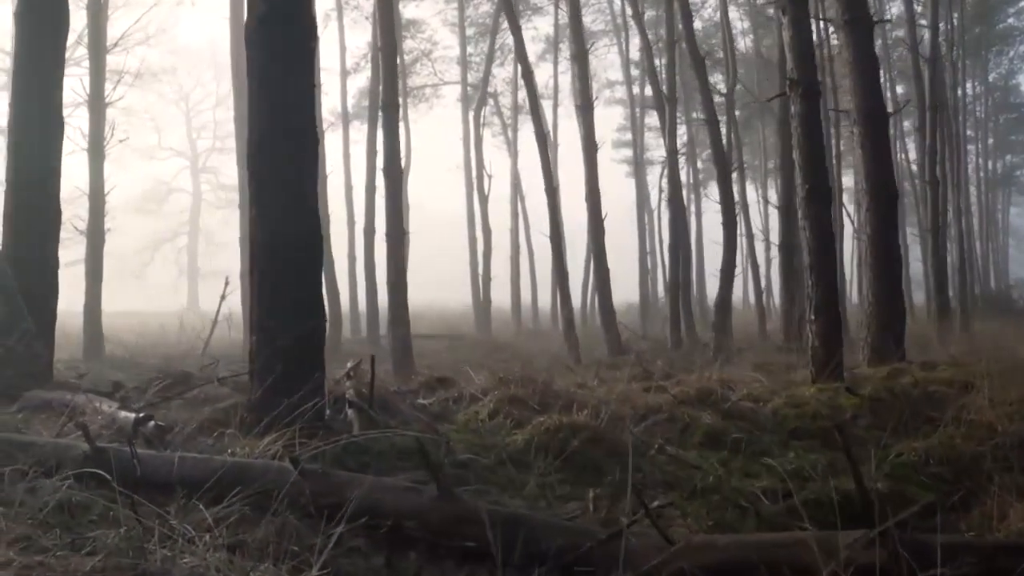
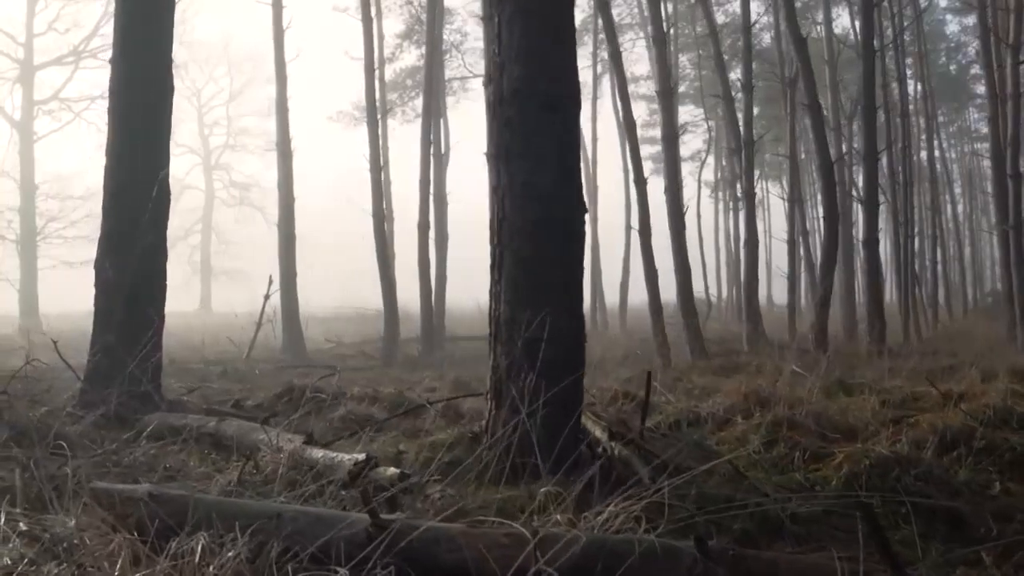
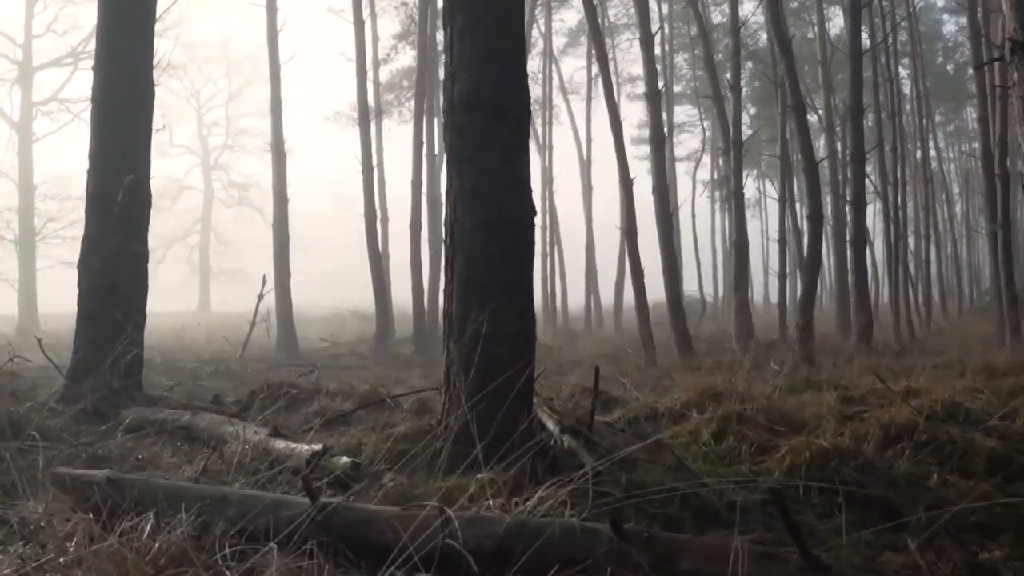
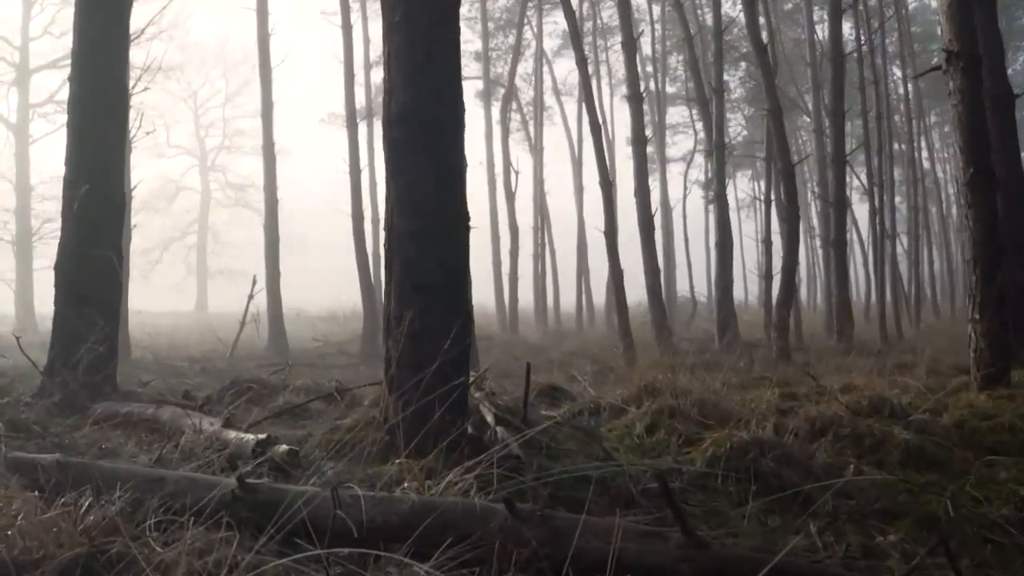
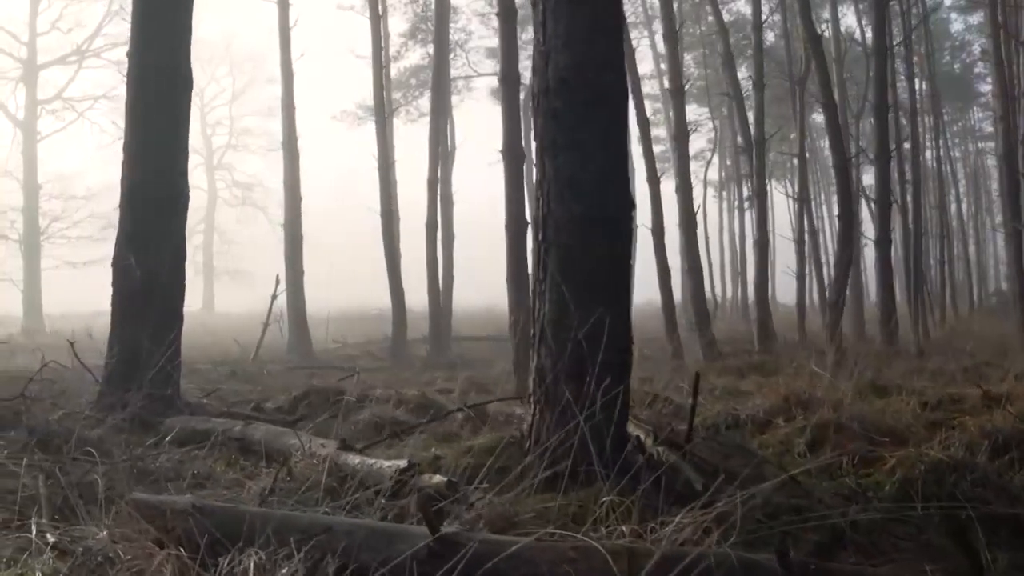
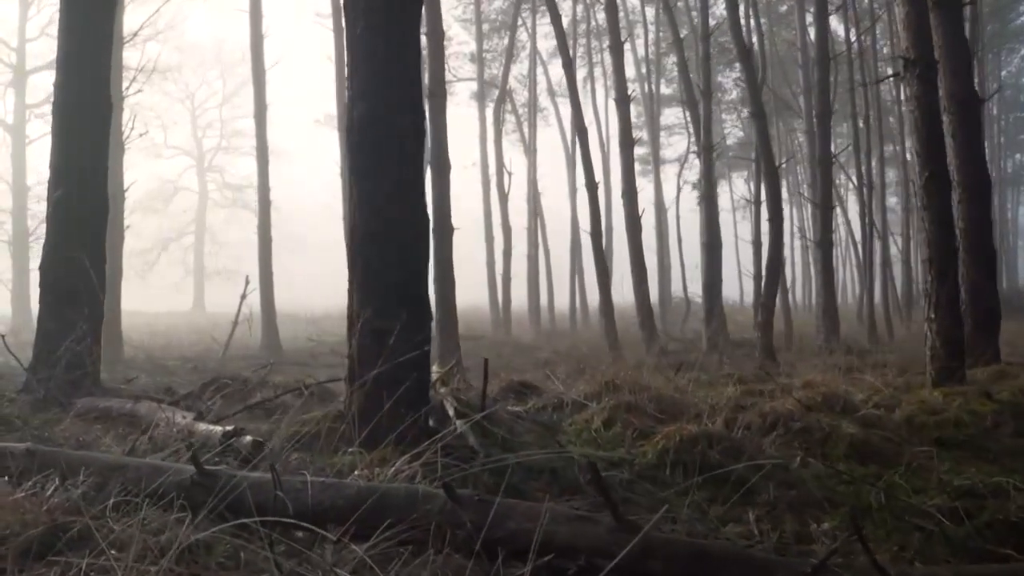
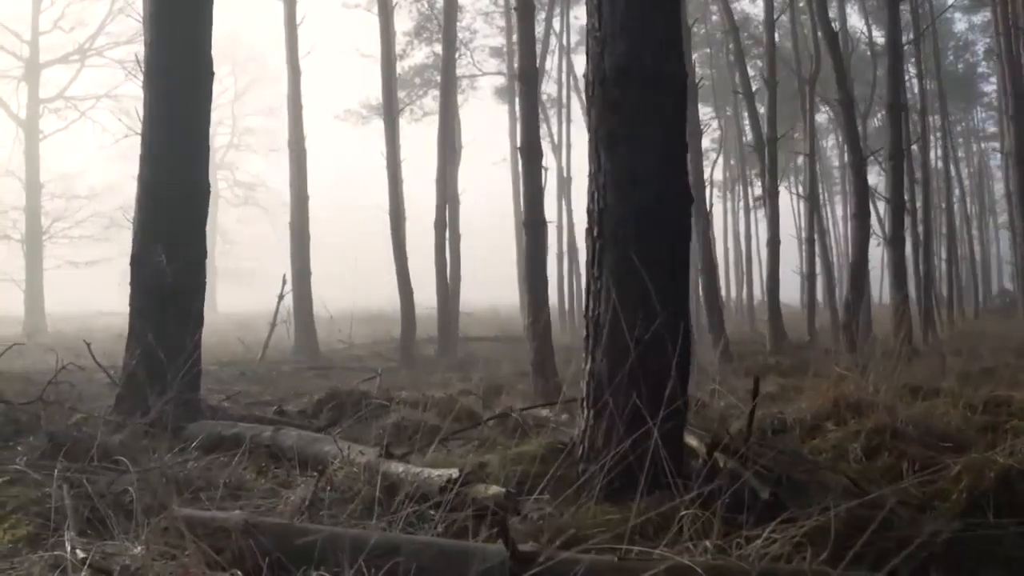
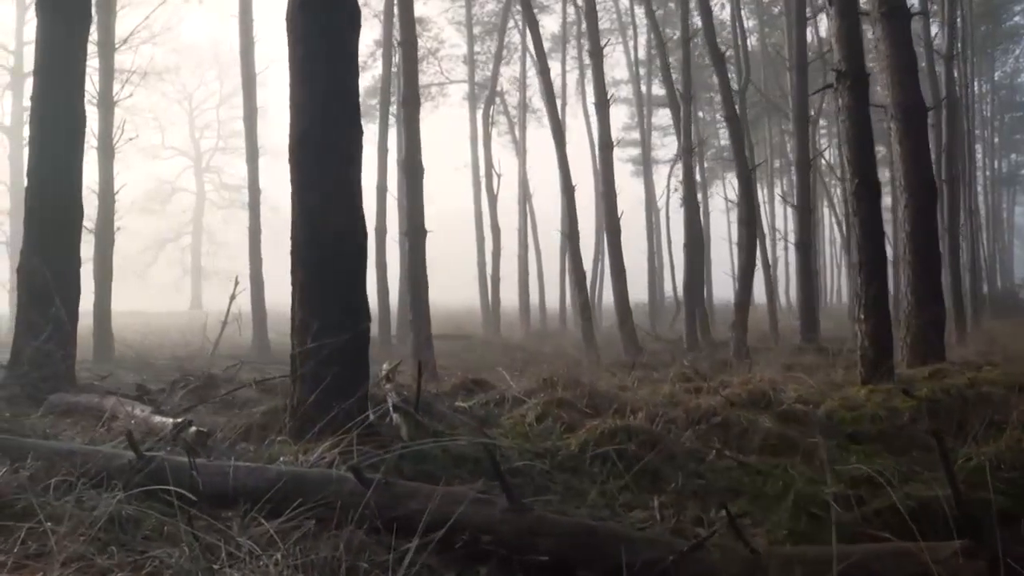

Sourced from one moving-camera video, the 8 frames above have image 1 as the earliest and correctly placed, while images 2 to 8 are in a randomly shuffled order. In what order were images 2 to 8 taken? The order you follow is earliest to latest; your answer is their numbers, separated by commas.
8, 6, 4, 3, 2, 5, 7
